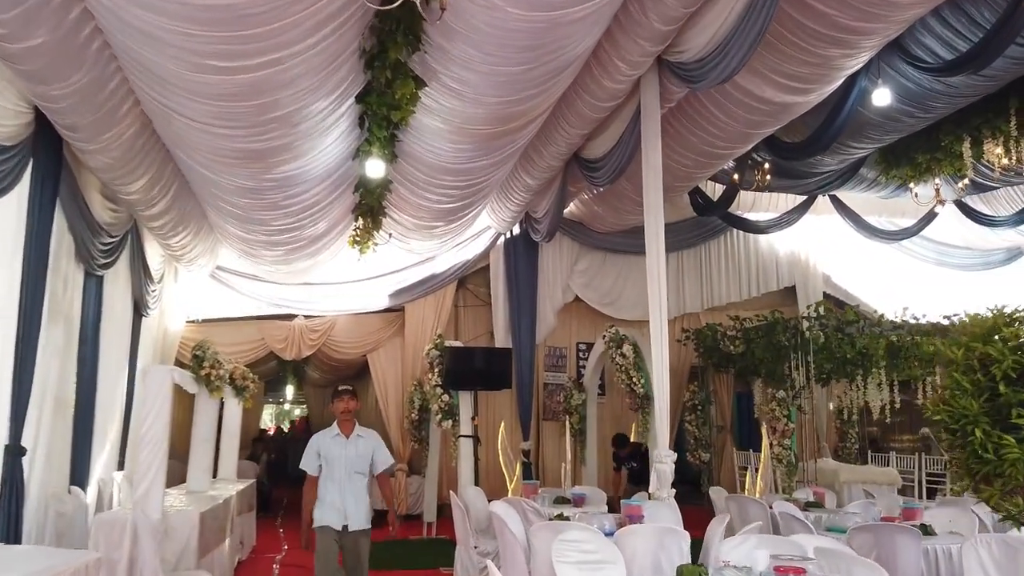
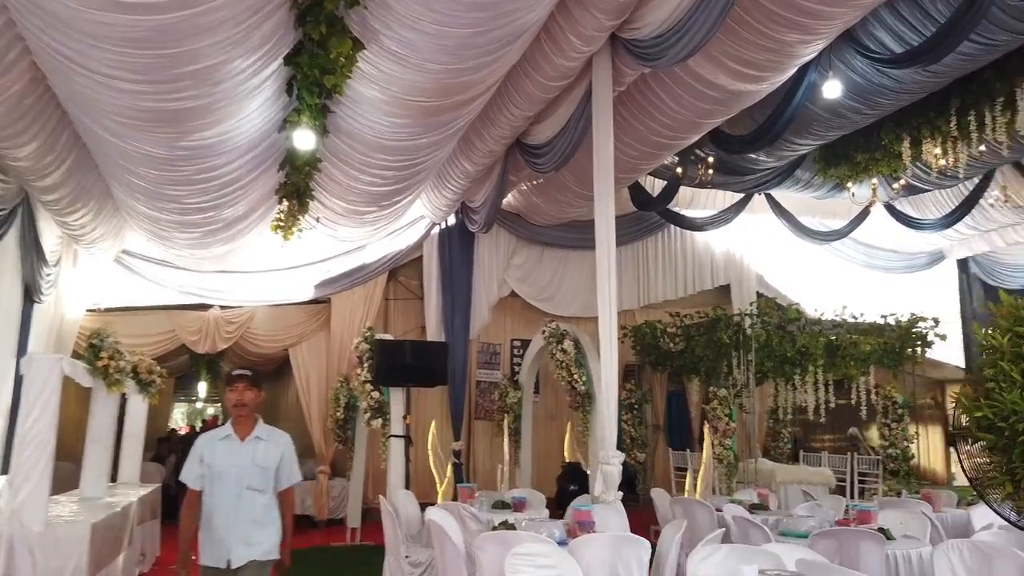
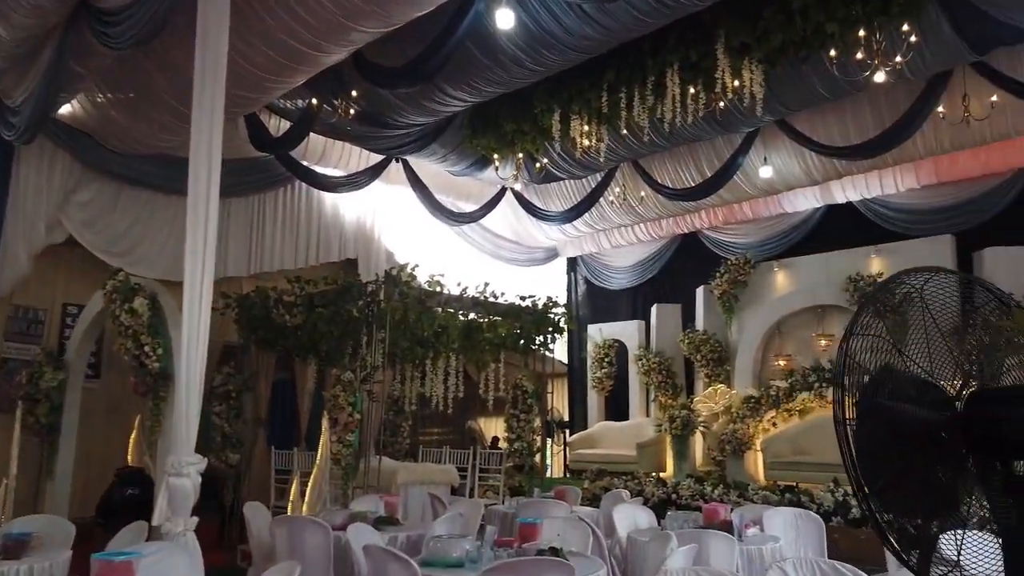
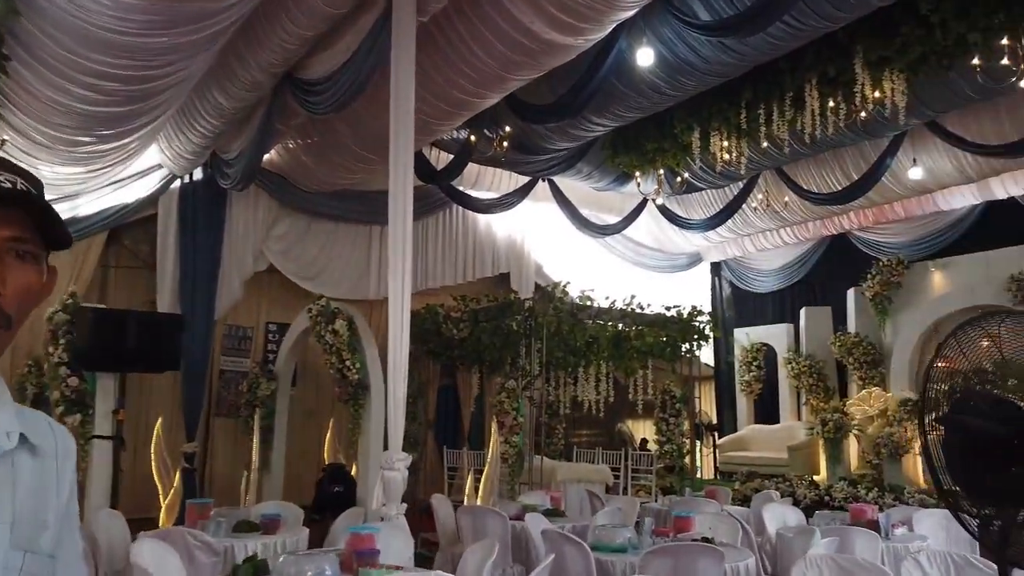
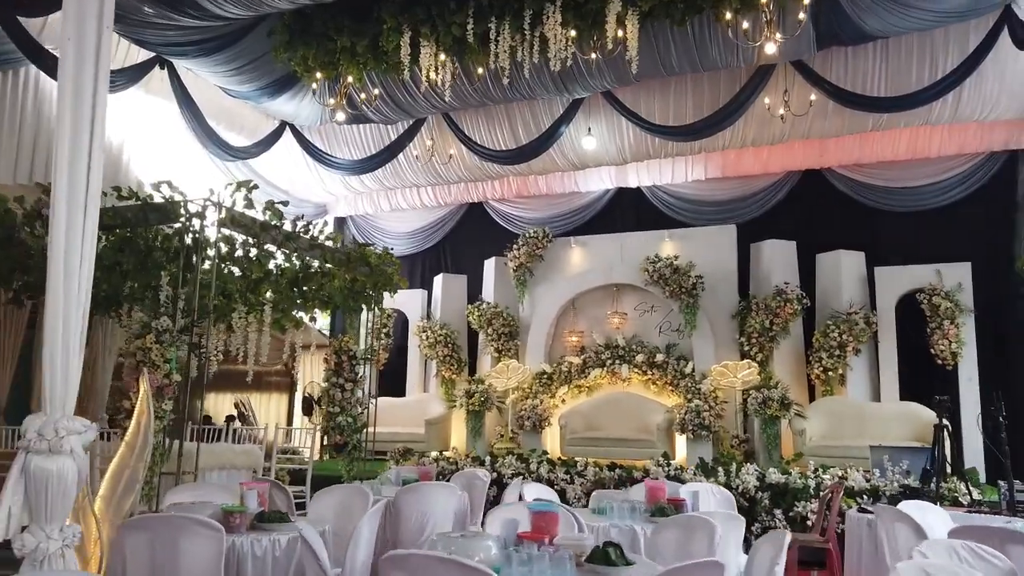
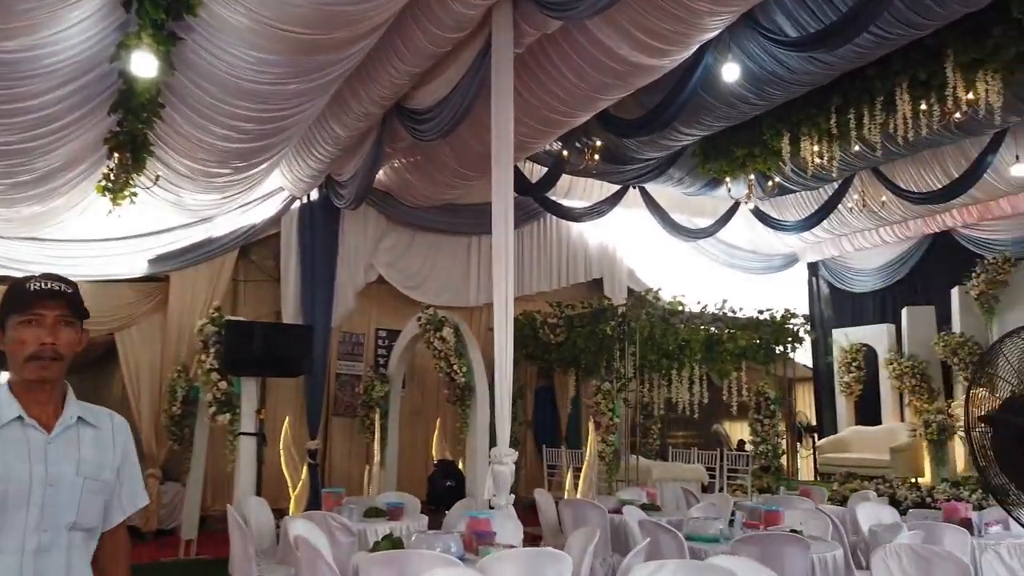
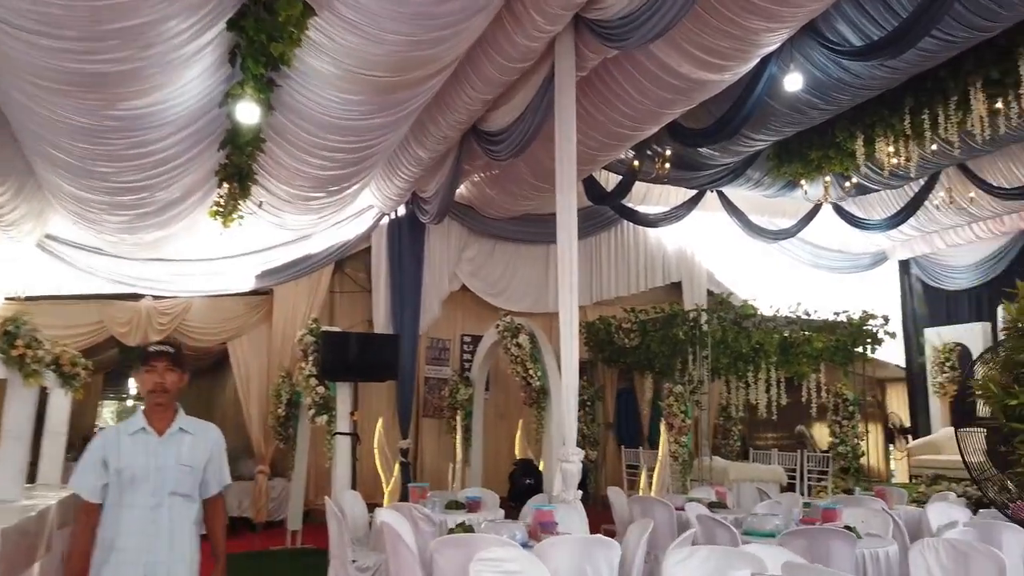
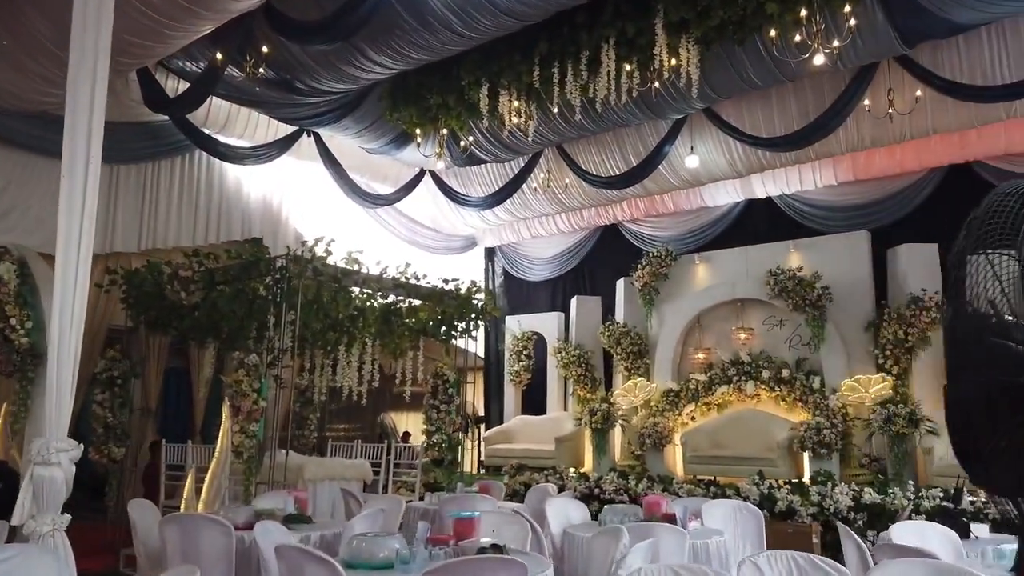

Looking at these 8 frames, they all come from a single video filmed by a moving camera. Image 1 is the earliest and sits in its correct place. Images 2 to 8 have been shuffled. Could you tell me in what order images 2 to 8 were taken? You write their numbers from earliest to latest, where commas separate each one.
2, 7, 6, 4, 3, 8, 5
